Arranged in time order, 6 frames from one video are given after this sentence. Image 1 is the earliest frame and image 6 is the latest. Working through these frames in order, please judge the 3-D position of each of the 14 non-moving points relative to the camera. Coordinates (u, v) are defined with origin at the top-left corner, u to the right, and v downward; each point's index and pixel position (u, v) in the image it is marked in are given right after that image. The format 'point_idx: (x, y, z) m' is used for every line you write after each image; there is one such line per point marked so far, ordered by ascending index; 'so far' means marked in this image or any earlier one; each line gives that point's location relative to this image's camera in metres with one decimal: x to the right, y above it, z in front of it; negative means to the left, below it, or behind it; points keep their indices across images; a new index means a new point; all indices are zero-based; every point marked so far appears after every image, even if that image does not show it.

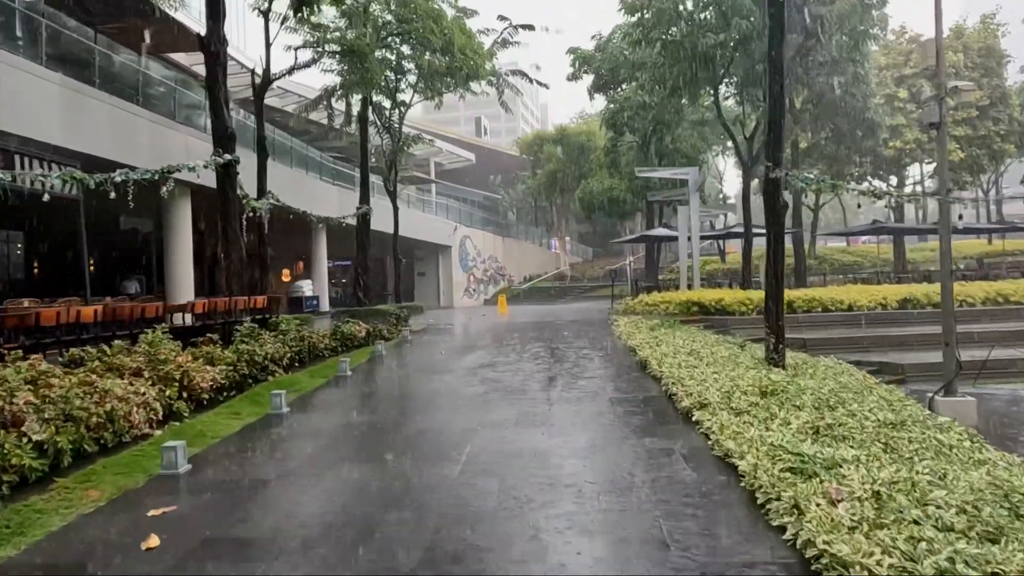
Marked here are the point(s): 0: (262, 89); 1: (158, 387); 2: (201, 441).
0: (-5.6, +4.5, +15.0) m
1: (-3.3, -0.9, +6.2) m
2: (-2.7, -1.3, +5.9) m
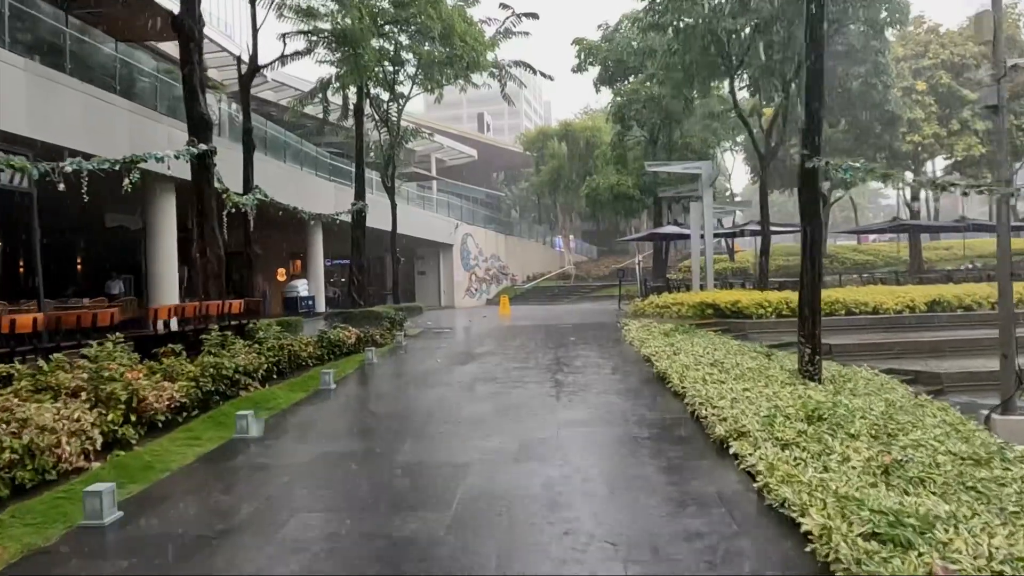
0: (-5.5, +4.4, +14.1) m
1: (-3.3, -1.0, +5.3) m
2: (-2.7, -1.4, +5.0) m
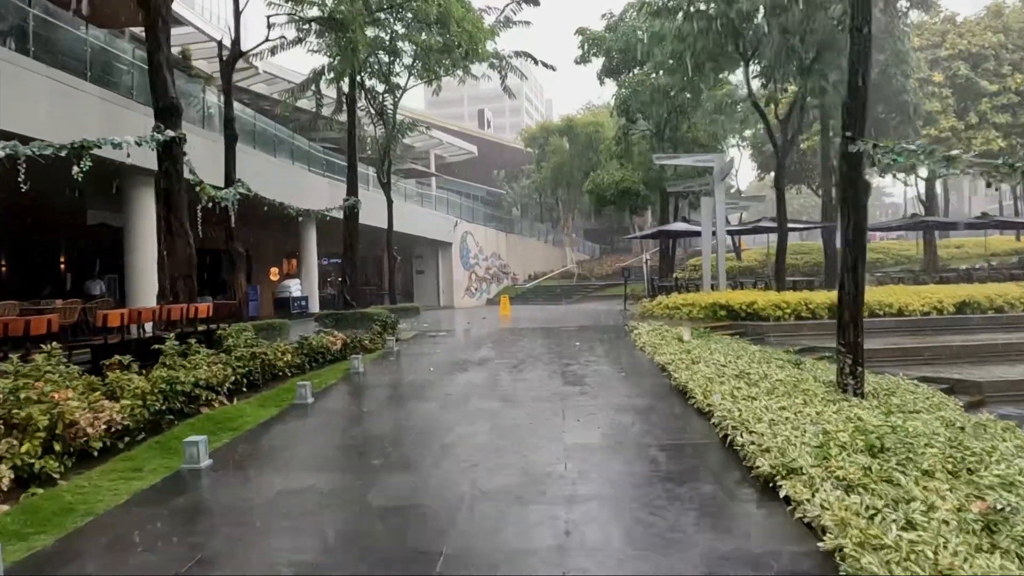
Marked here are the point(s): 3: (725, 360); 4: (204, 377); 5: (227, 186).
0: (-5.5, +4.4, +13.2) m
1: (-3.3, -1.0, +4.4) m
2: (-2.7, -1.4, +4.1) m
3: (+2.6, -0.9, +8.3) m
4: (-3.0, -0.9, +6.5) m
5: (-5.5, +2.0, +13.0) m
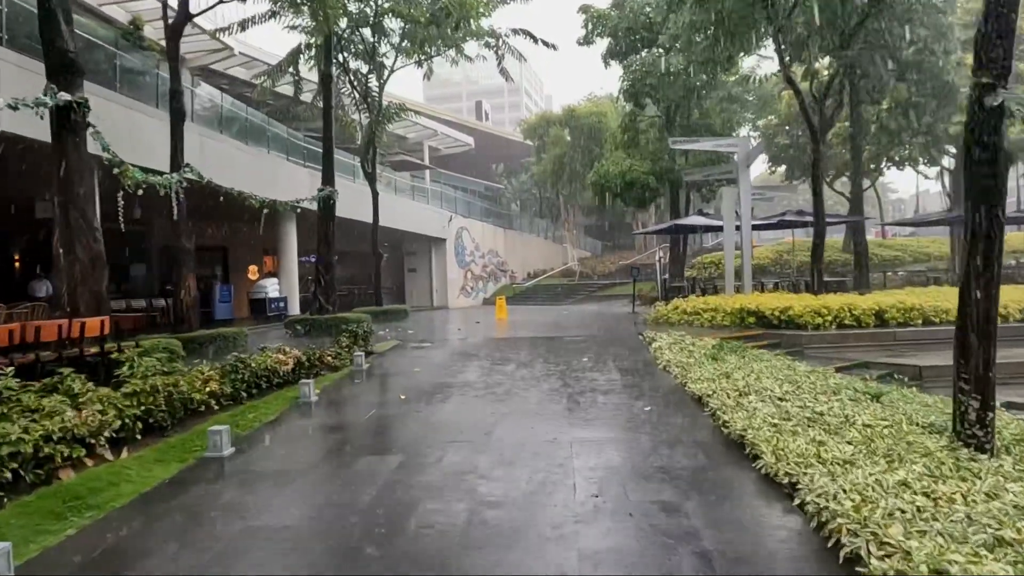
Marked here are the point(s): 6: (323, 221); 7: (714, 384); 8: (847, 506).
0: (-5.6, +4.4, +11.3) m
1: (-3.4, -1.1, +2.5) m
2: (-2.8, -1.5, +2.2) m
3: (+2.6, -1.0, +6.4) m
4: (-3.1, -1.0, +4.6) m
5: (-5.6, +1.9, +11.1) m
6: (-4.2, +1.5, +15.0) m
7: (+2.0, -1.0, +6.8) m
8: (+1.7, -1.1, +3.5) m
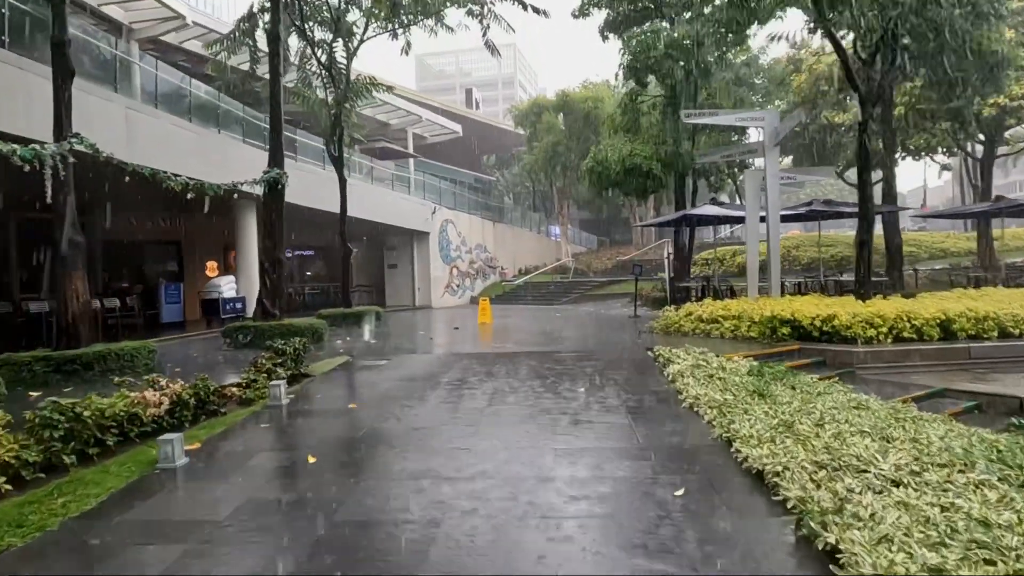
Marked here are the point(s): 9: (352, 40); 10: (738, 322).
0: (-5.9, +4.3, +8.9) m
1: (-3.6, -1.2, +0.2) m
2: (-3.1, -1.6, -0.1) m
3: (+2.3, -1.1, +4.1) m
4: (-3.3, -1.0, +2.3) m
5: (-5.9, +1.9, +8.7) m
6: (-4.5, +1.5, +12.6) m
7: (+1.8, -1.1, +4.5) m
8: (+1.5, -1.3, +1.1) m
9: (-4.3, +6.6, +17.9) m
10: (+3.5, -0.5, +10.6) m
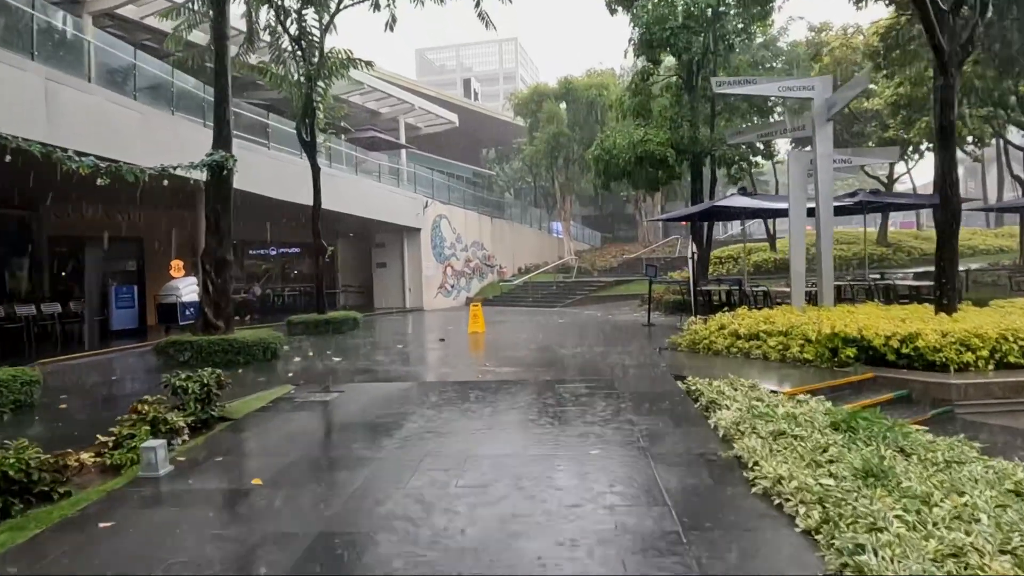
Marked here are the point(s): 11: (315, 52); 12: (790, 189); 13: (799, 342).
0: (-6.0, +4.2, +6.7) m
1: (-3.8, -1.4, -1.9) m
2: (-3.2, -1.8, -2.3) m
3: (+2.2, -1.2, +2.0) m
4: (-3.5, -1.2, +0.2) m
5: (-6.0, +1.8, +6.6) m
6: (-4.6, +1.4, +10.5) m
7: (+1.6, -1.2, +2.4) m
8: (+1.3, -1.4, -1.0) m
9: (-4.4, +6.5, +15.8) m
10: (+3.4, -0.6, +8.4) m
11: (-4.6, +5.6, +15.9) m
12: (+4.1, +1.5, +10.1) m
13: (+3.5, -0.7, +8.2) m
